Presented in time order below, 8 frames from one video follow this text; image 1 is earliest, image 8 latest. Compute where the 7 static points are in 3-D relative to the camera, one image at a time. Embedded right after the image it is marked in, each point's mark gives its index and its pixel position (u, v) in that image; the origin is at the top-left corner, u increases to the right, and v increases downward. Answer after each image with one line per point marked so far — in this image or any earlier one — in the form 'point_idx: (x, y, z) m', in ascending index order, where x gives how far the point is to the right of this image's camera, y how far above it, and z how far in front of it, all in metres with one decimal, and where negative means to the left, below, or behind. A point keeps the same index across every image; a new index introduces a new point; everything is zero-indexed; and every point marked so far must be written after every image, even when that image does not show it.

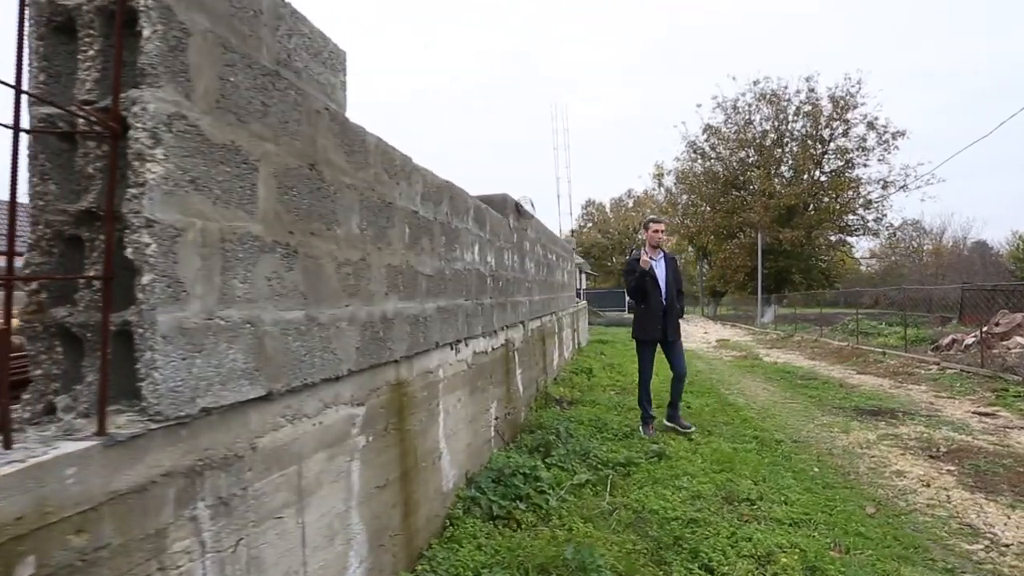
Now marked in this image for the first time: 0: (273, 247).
0: (-0.6, +0.1, +1.5) m
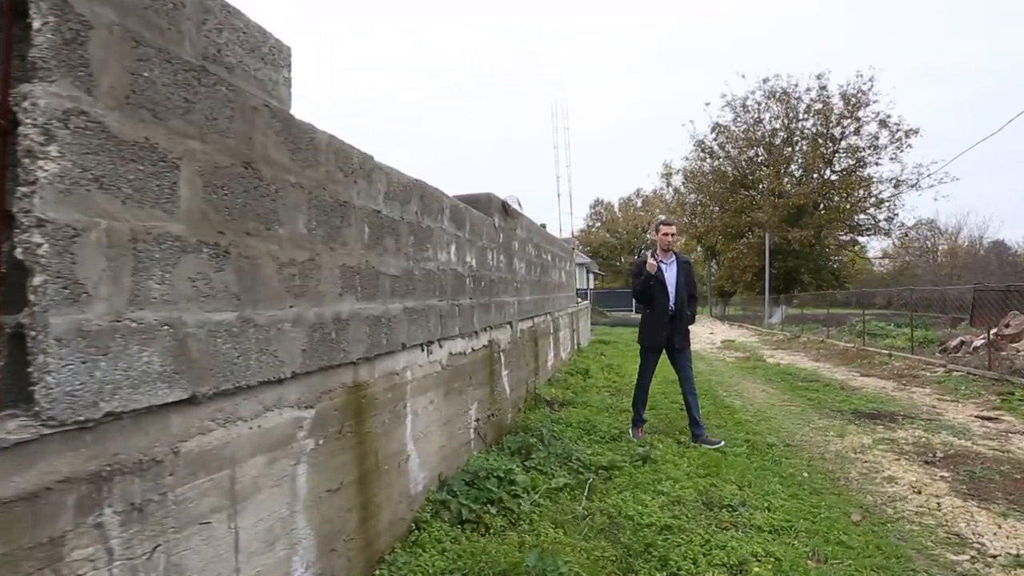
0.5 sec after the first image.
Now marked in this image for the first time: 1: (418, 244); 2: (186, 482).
0: (-0.8, +0.1, +1.5) m
1: (-0.4, +0.2, +2.9) m
2: (-0.8, -0.5, +1.5) m
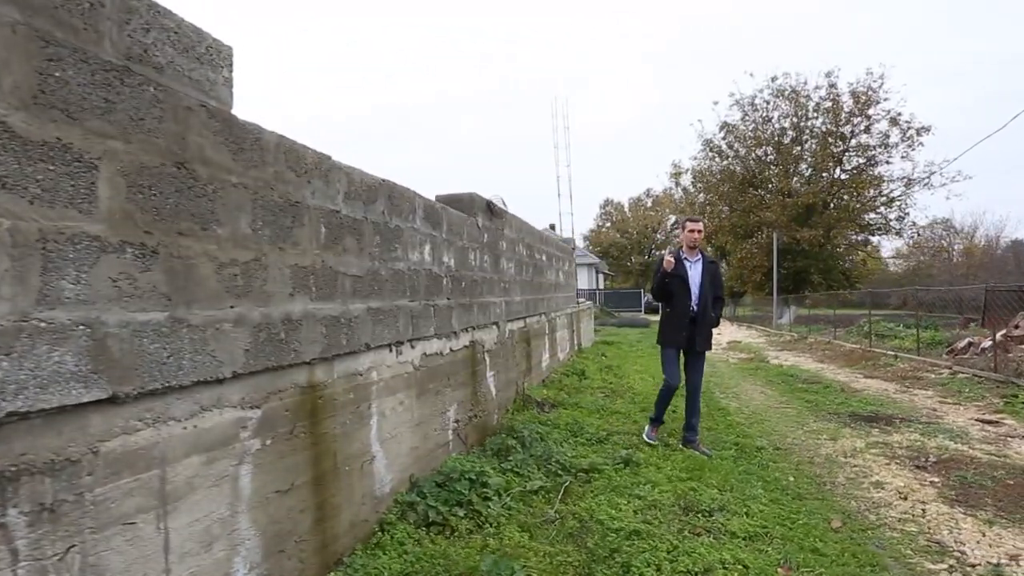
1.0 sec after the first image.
0: (-0.9, +0.1, +1.5) m
1: (-0.6, +0.2, +2.9) m
2: (-1.0, -0.5, +1.5) m
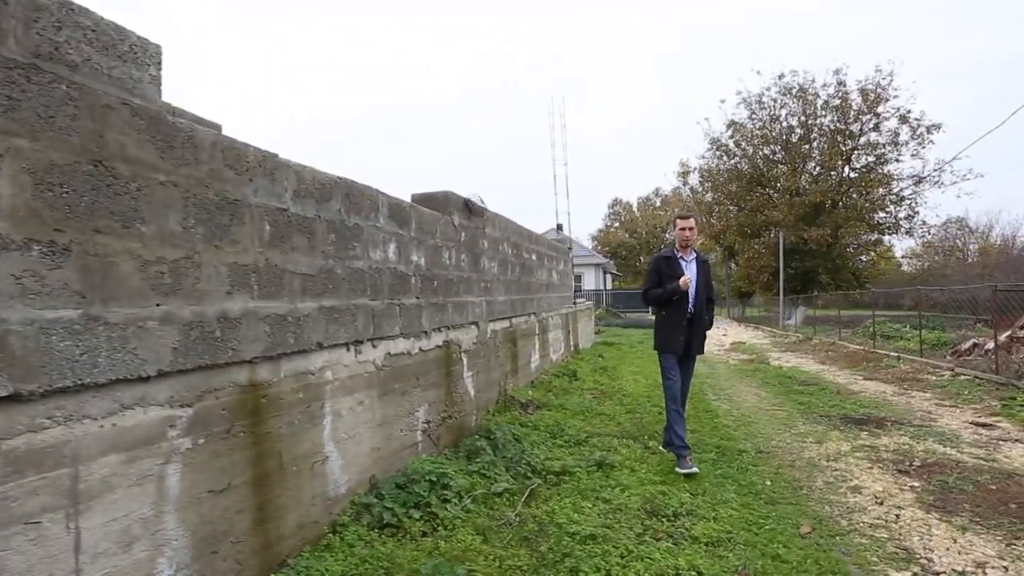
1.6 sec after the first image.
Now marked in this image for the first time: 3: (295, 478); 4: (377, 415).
0: (-1.2, +0.1, +1.5) m
1: (-0.8, +0.2, +2.8) m
2: (-1.2, -0.5, +1.5) m
3: (-0.9, -0.8, +2.5) m
4: (-0.7, -0.6, +3.1) m
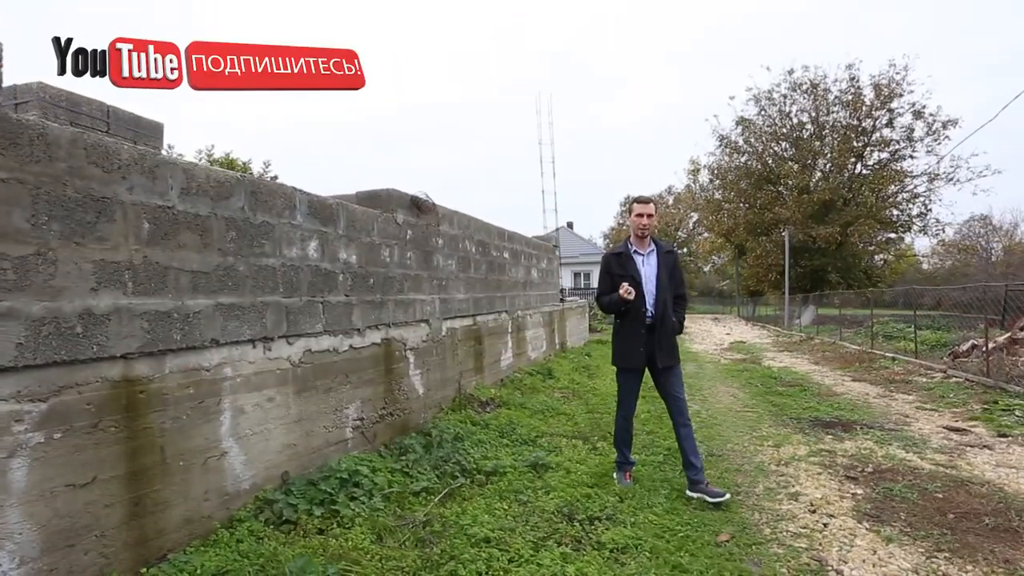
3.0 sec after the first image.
0: (-1.7, +0.1, +1.5) m
1: (-1.2, +0.2, +2.8) m
2: (-1.7, -0.4, +1.5) m
3: (-1.3, -0.8, +2.5) m
4: (-1.1, -0.6, +3.1) m
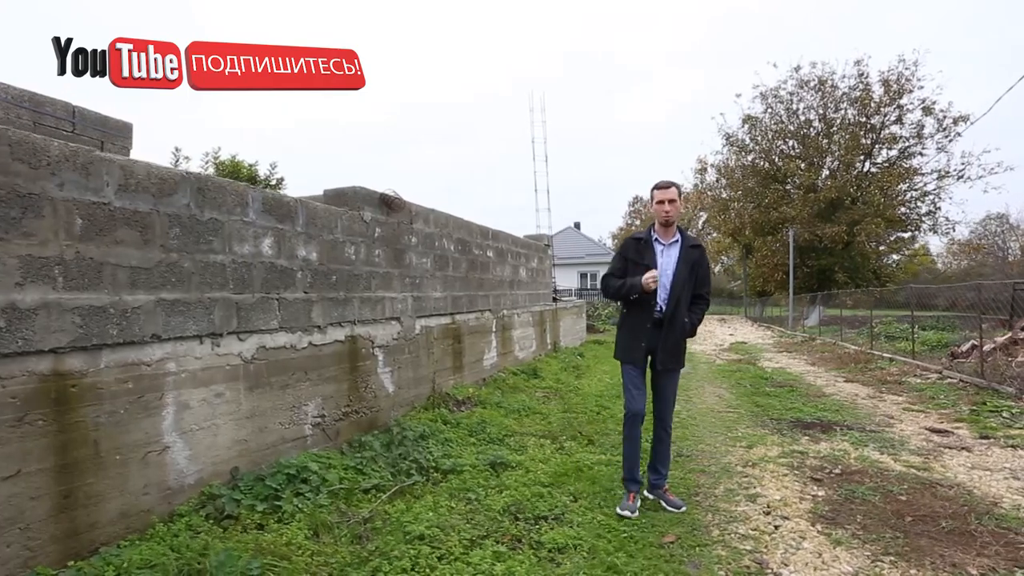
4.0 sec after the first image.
0: (-2.0, +0.1, +1.5) m
1: (-1.5, +0.2, +2.9) m
2: (-2.0, -0.4, +1.5) m
3: (-1.6, -0.7, +2.5) m
4: (-1.4, -0.6, +3.2) m
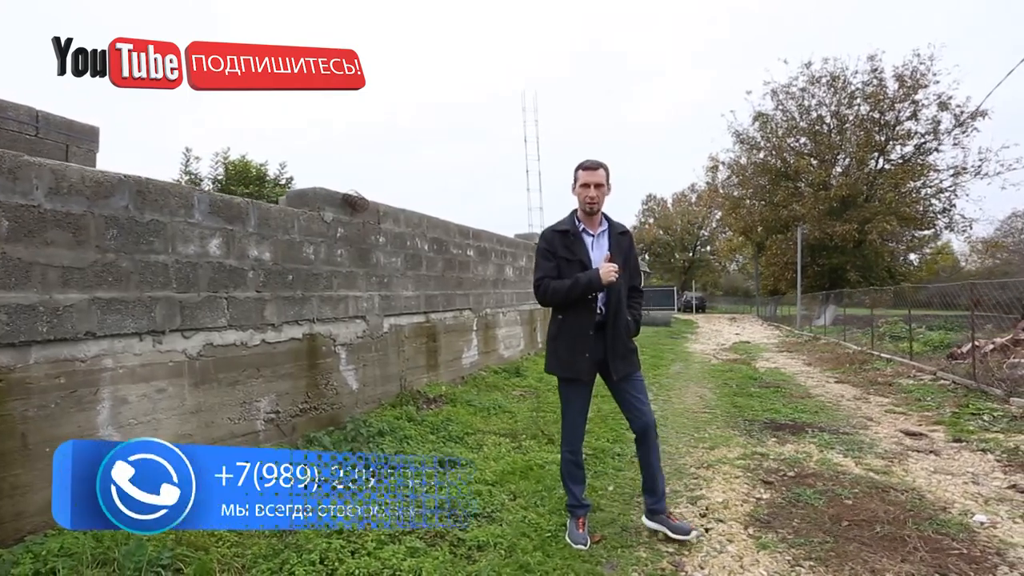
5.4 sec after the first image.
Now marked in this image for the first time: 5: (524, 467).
0: (-2.4, +0.1, +1.7) m
1: (-1.8, +0.2, +3.0) m
2: (-2.4, -0.4, +1.6) m
3: (-2.0, -0.7, +2.6) m
4: (-1.7, -0.6, +3.3) m
5: (+0.1, -1.1, +3.8) m
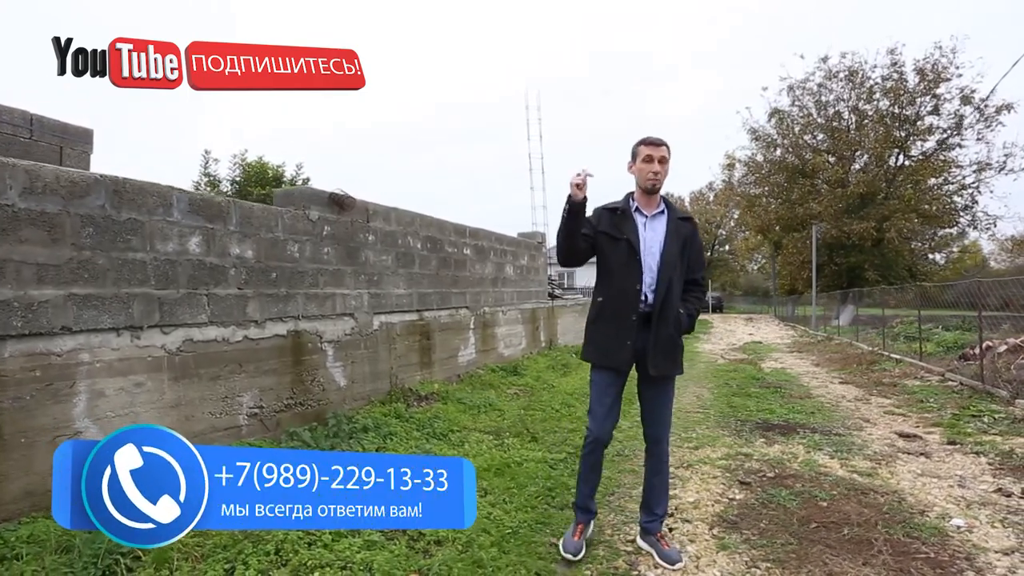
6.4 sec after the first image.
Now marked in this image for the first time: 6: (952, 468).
0: (-2.6, +0.2, +1.8) m
1: (-2.0, +0.3, +3.1) m
2: (-2.6, -0.4, +1.8) m
3: (-2.2, -0.7, +2.7) m
4: (-1.9, -0.6, +3.3) m
5: (-0.1, -1.1, +3.8) m
6: (+2.7, -1.1, +3.7) m
